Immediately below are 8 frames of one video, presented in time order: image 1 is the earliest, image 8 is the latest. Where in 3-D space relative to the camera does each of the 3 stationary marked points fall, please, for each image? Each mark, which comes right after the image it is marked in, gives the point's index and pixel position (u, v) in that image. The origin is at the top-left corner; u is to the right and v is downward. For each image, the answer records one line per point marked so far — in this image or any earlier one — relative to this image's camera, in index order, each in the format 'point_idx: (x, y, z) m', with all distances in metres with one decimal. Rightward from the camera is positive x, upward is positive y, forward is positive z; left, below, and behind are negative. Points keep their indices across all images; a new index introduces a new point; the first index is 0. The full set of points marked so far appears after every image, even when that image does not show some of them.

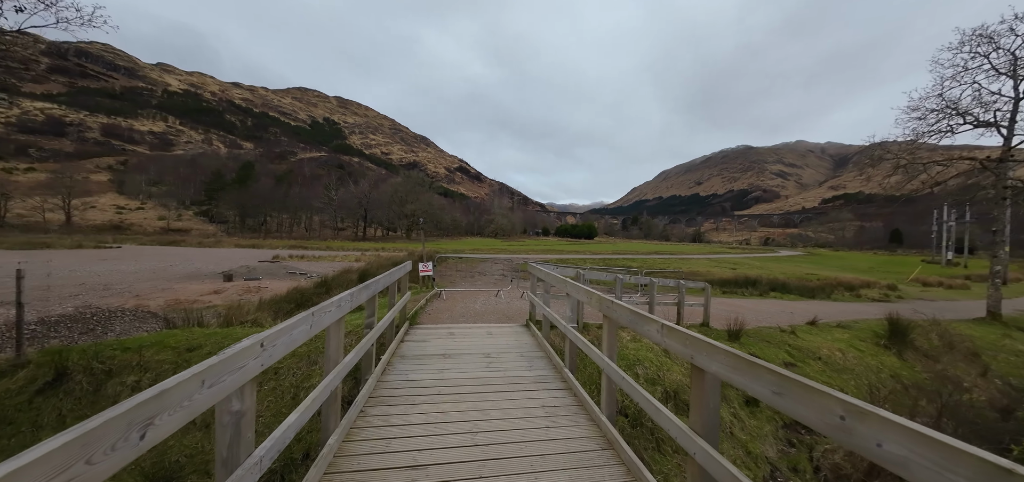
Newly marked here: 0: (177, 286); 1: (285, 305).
0: (-15.7, -2.0, +17.4) m
1: (-7.2, -1.9, +11.6) m
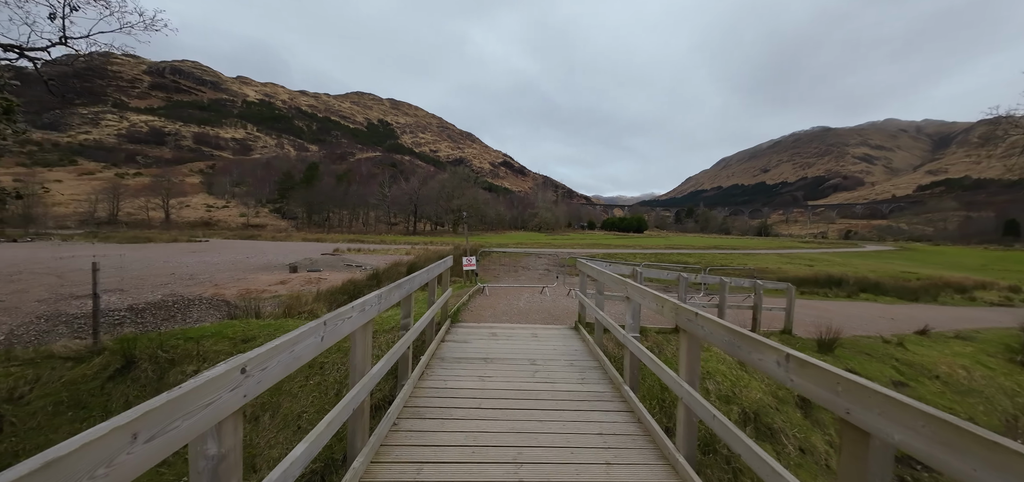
0: (-13.3, -1.7, +18.8) m
1: (-5.6, -1.7, +11.9) m
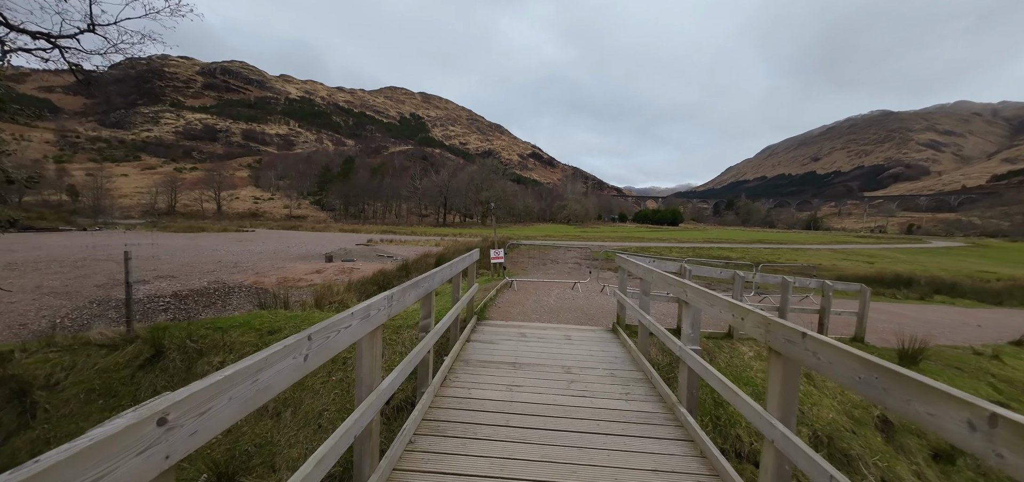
0: (-11.8, -1.2, +19.4) m
1: (-4.7, -1.4, +11.9) m
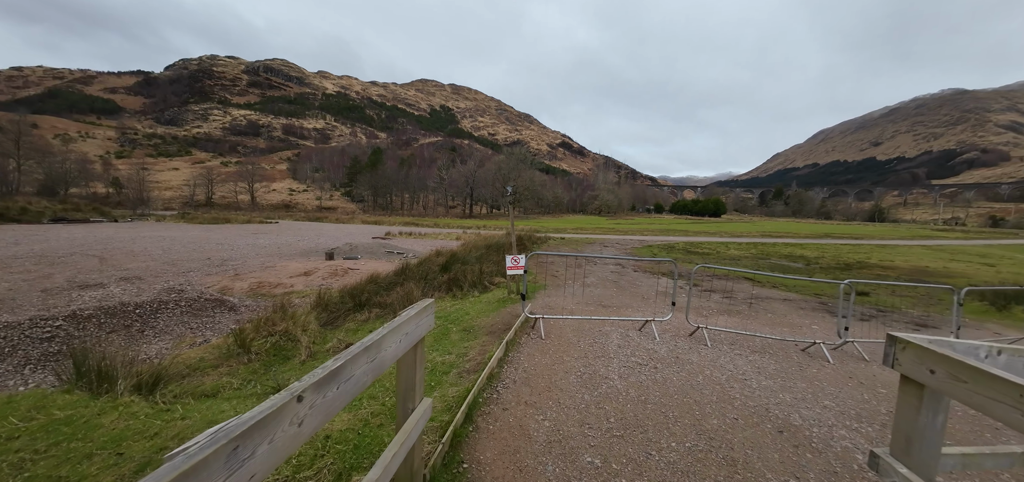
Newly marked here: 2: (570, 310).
0: (-10.5, -1.0, +16.7) m
1: (-4.0, -1.4, +8.7) m
2: (+0.9, -1.2, +6.1) m
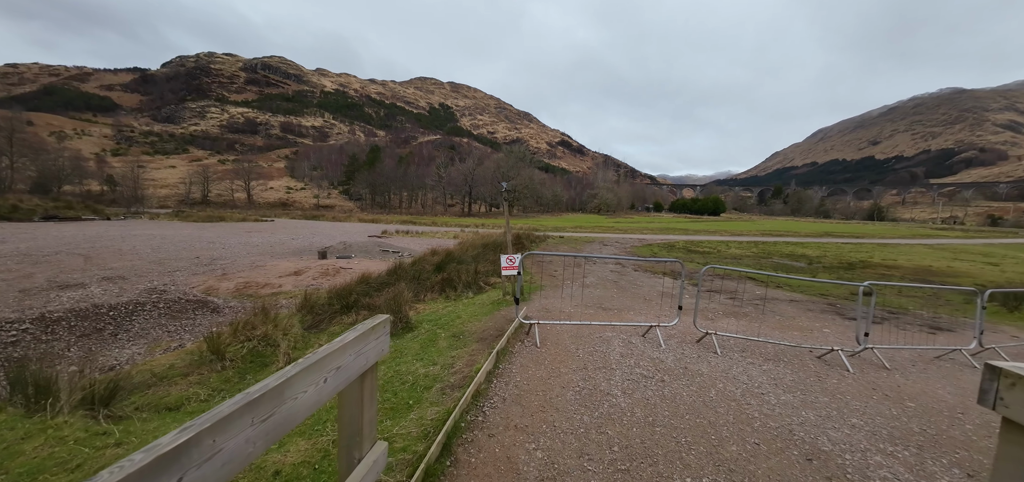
0: (-10.7, -0.9, +16.2) m
1: (-4.1, -1.4, +8.3) m
2: (+0.8, -1.1, +5.7) m
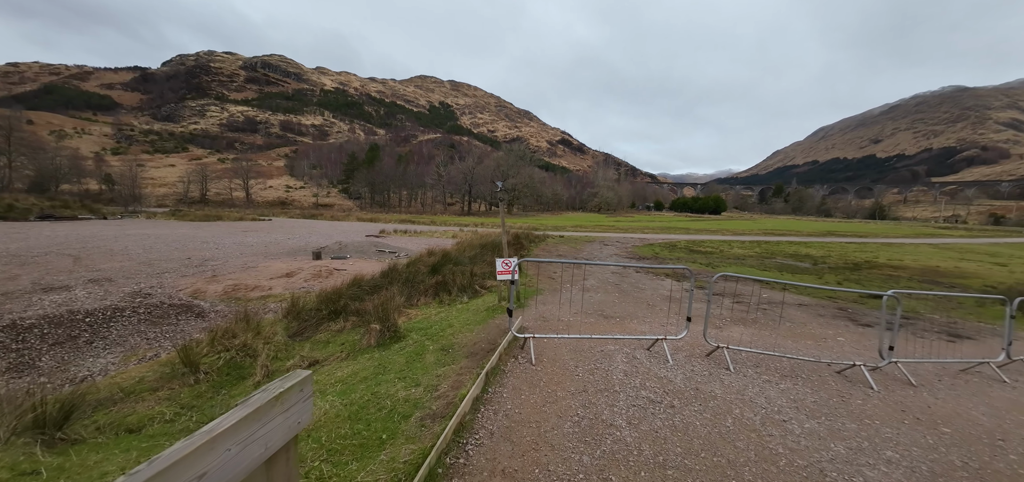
0: (-10.7, -0.9, +15.9) m
1: (-4.2, -1.4, +7.9) m
2: (+0.8, -1.2, +5.3) m
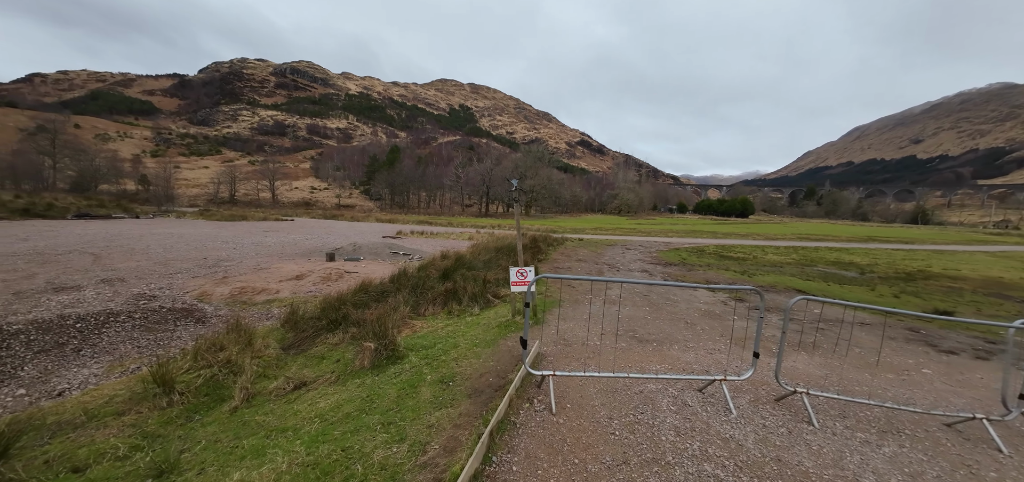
0: (-10.0, -1.0, +15.6) m
1: (-3.9, -1.5, +7.3) m
2: (+1.0, -1.3, +4.4) m
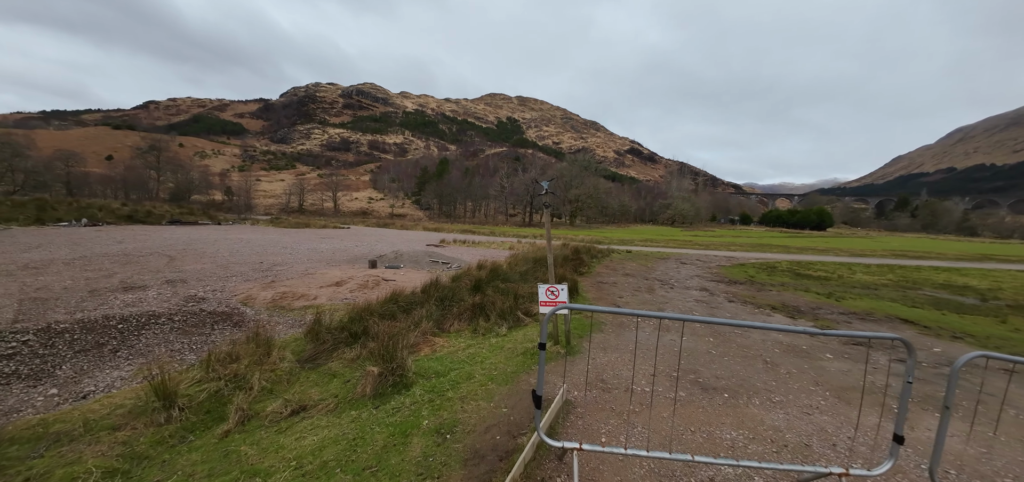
0: (-8.2, -1.2, +15.9) m
1: (-3.3, -1.6, +6.9) m
2: (+1.2, -1.4, +3.4) m
